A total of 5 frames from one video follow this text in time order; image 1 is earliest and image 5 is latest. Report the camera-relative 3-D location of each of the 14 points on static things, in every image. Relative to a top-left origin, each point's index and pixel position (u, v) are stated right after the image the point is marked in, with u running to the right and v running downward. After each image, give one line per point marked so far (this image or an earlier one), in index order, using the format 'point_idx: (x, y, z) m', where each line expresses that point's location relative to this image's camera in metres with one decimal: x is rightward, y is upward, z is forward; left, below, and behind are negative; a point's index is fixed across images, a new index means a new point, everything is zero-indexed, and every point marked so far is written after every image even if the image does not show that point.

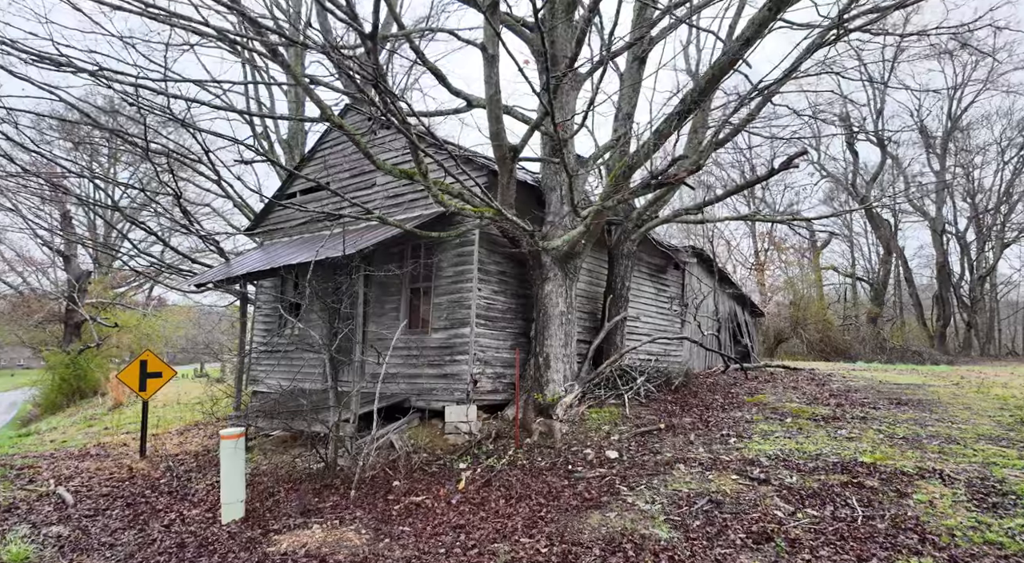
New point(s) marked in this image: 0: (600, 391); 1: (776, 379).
0: (+1.5, -1.9, +10.2) m
1: (+5.7, -2.1, +12.8) m
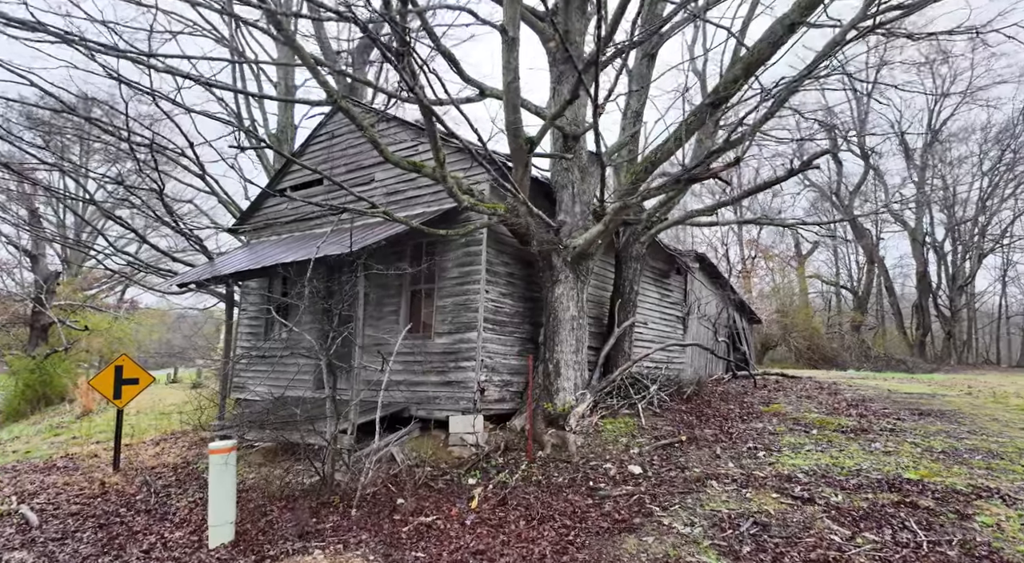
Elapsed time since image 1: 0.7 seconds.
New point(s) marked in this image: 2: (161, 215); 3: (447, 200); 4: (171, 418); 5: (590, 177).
0: (+1.6, -1.9, +9.7) m
1: (+5.7, -2.2, +12.4) m
2: (-8.4, +1.6, +14.2) m
3: (-1.1, +1.3, +9.8) m
4: (-9.4, -3.8, +16.5) m
5: (+1.3, +1.8, +10.0) m
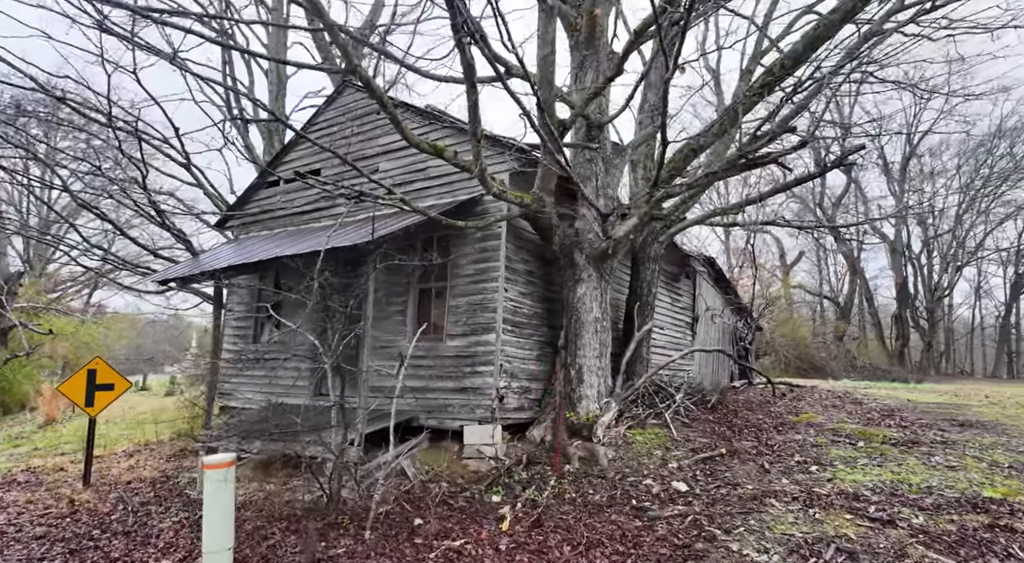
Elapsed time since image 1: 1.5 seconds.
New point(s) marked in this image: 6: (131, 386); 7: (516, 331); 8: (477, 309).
0: (+1.9, -1.9, +9.0) m
1: (+5.9, -2.3, +11.9) m
2: (-8.2, +1.6, +13.2) m
3: (-0.8, +1.4, +9.1) m
4: (-9.5, -3.8, +15.3) m
5: (+1.6, +1.8, +9.4) m
6: (-6.7, -1.8, +10.4) m
7: (+0.1, -0.7, +8.8) m
8: (-0.5, -0.4, +8.7) m
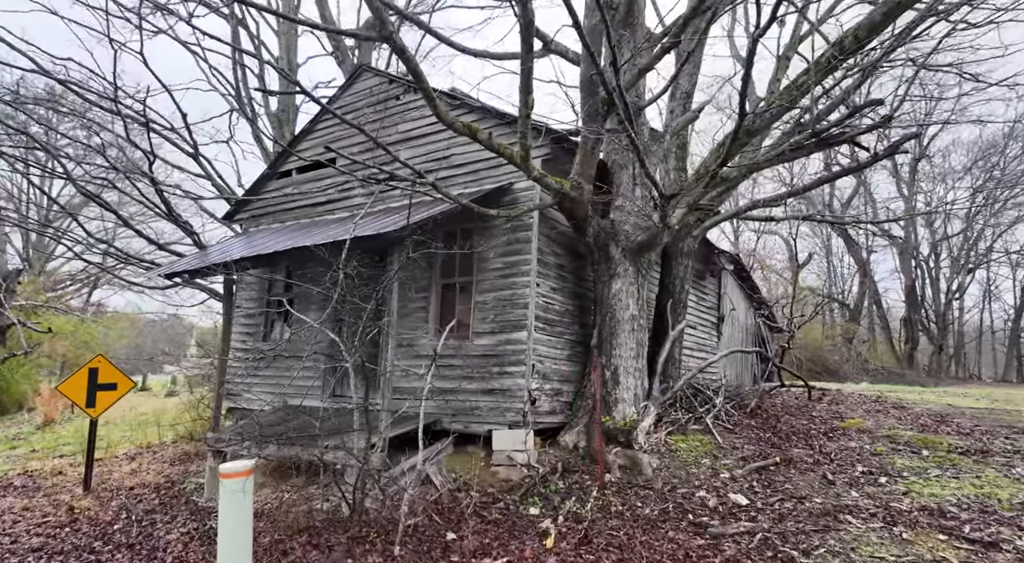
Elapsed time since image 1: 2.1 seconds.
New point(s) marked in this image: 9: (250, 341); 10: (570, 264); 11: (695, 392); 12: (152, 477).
0: (+2.3, -1.9, +8.4) m
1: (+6.3, -2.3, +11.3) m
2: (-7.8, +1.7, +12.6) m
3: (-0.3, +1.4, +8.5) m
4: (-9.0, -3.7, +14.8) m
5: (+2.1, +1.8, +8.8) m
6: (-6.2, -1.7, +9.8) m
7: (+0.5, -0.7, +8.2) m
8: (-0.1, -0.3, +8.1) m
9: (-4.8, -1.1, +11.0) m
10: (+0.9, +0.3, +8.9) m
11: (+2.8, -1.7, +9.1) m
12: (-6.2, -3.4, +10.3) m
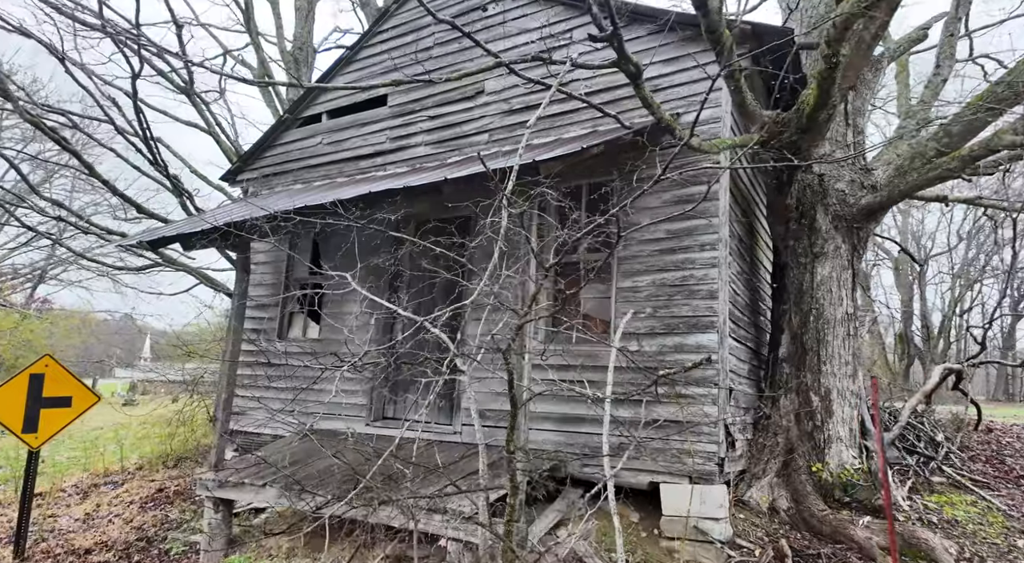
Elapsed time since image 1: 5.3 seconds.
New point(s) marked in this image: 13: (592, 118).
0: (+3.9, -1.7, +5.9) m
1: (+7.6, -2.3, +9.0) m
2: (-6.4, +2.1, +9.6) m
3: (+1.3, +1.6, +5.9) m
4: (-7.9, -3.3, +11.5) m
5: (+3.7, +1.9, +6.3) m
6: (-4.8, -1.4, +6.8) m
7: (+2.1, -0.5, +5.6) m
8: (+1.5, -0.1, +5.5) m
9: (-3.4, -0.8, +8.1) m
10: (+2.4, +0.4, +6.3) m
11: (+4.3, -1.6, +6.5) m
12: (-4.8, -3.0, +7.2) m
13: (+0.9, +1.7, +6.2) m
